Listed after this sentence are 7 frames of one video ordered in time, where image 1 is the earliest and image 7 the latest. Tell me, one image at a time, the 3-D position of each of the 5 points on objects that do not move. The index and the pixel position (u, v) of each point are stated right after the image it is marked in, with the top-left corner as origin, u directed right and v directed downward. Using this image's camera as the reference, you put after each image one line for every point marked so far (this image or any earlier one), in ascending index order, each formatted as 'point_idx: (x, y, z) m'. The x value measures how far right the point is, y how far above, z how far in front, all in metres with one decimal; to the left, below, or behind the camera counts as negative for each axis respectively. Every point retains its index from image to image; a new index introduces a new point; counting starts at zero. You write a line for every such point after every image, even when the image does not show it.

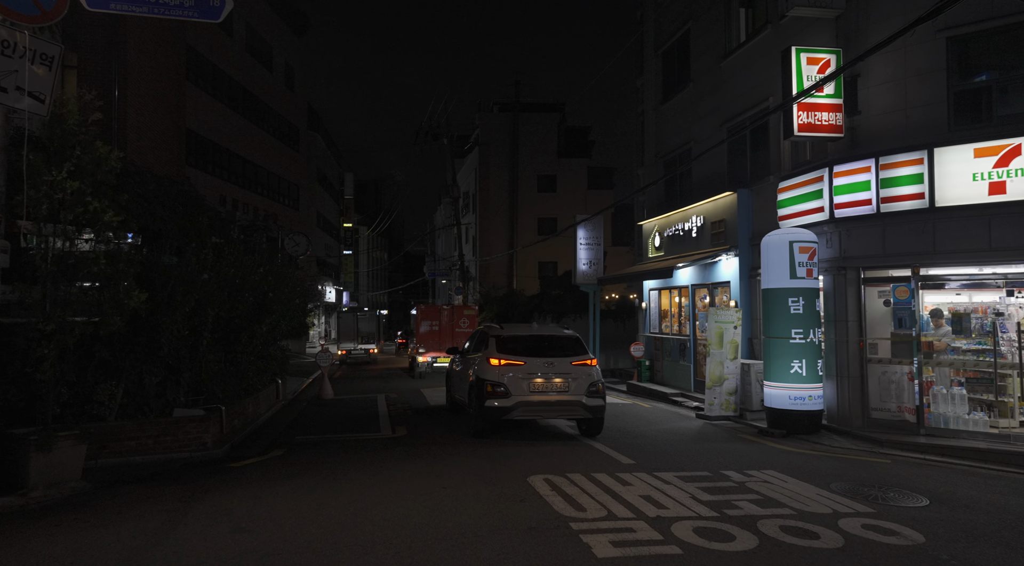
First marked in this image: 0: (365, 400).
0: (-3.6, -2.9, +17.7) m
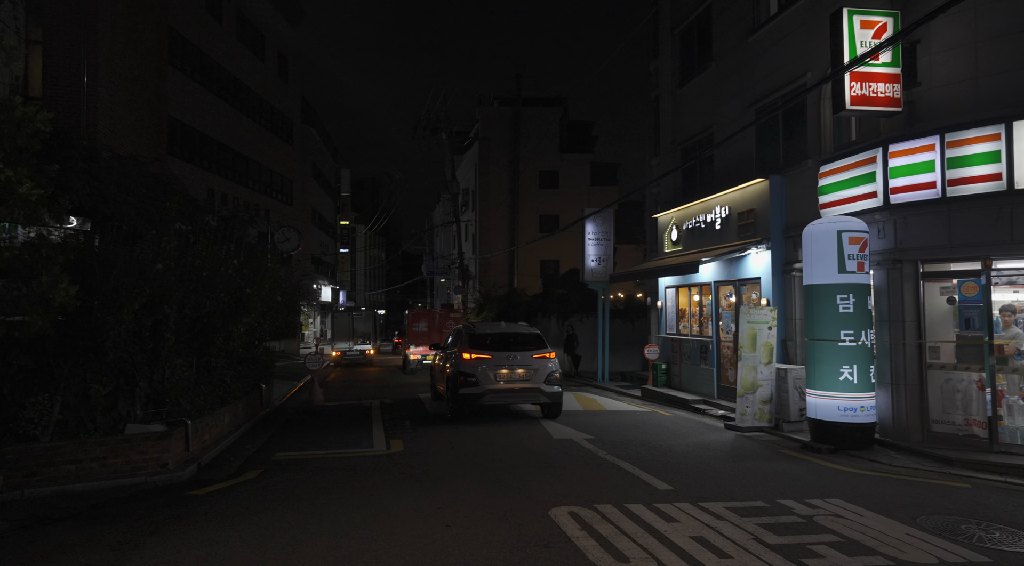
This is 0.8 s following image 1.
0: (-3.4, -2.8, +16.2) m
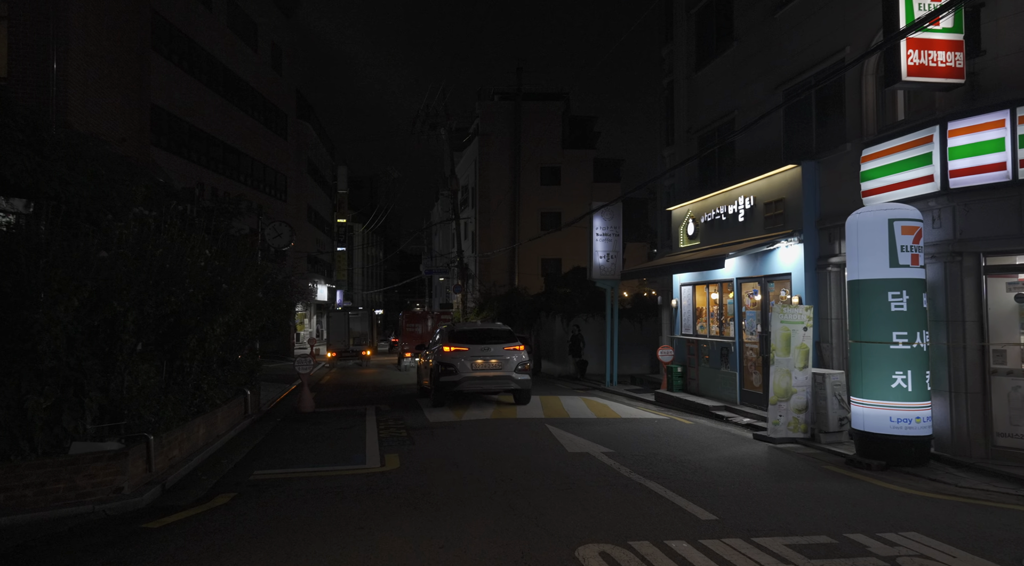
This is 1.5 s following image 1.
0: (-3.3, -2.7, +15.0) m
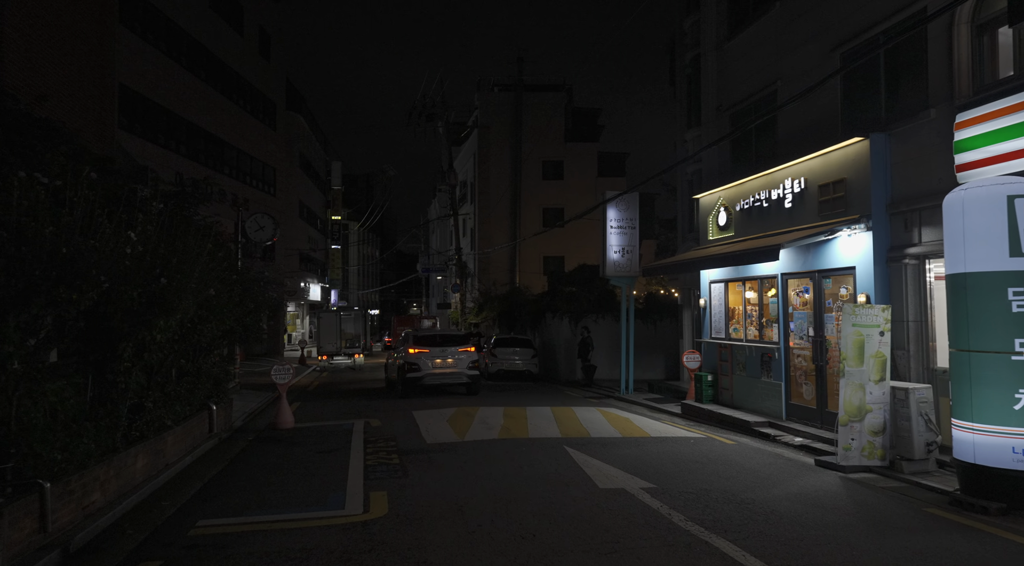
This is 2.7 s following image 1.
0: (-3.1, -2.6, +12.9) m
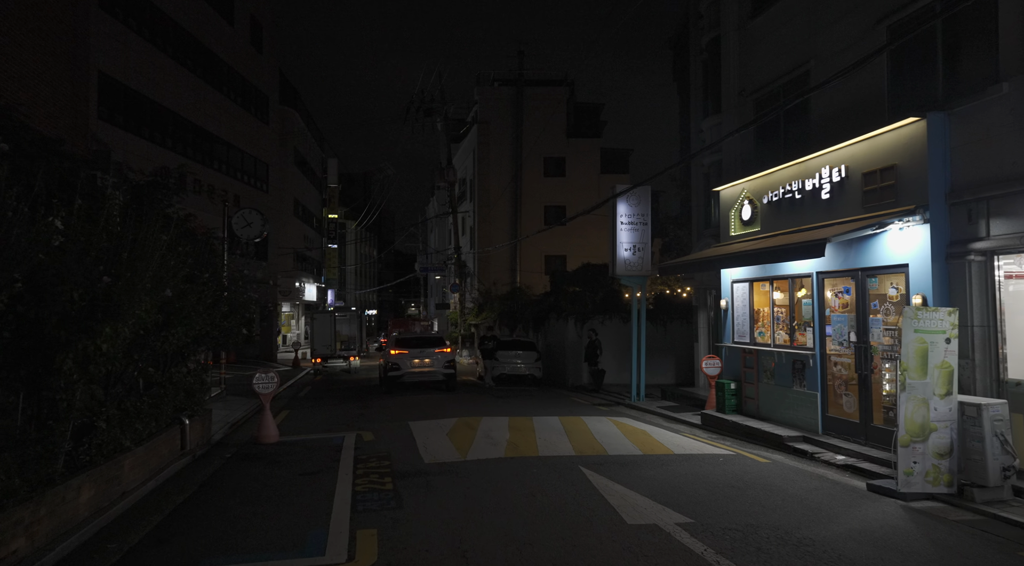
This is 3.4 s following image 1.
0: (-3.0, -2.6, +11.7) m
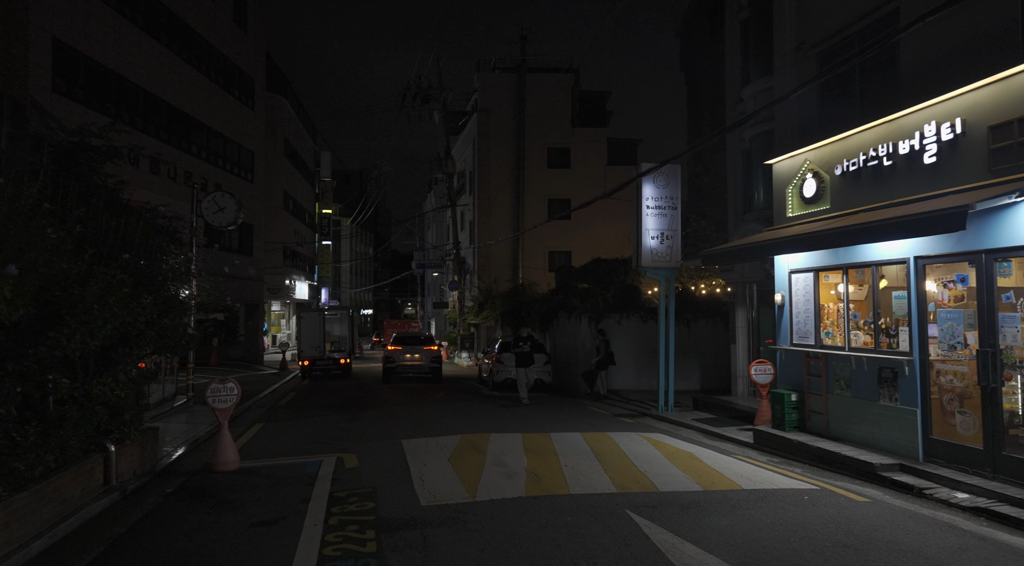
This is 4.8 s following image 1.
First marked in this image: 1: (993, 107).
0: (-2.8, -2.5, +9.2) m
1: (+5.4, +2.0, +8.3) m
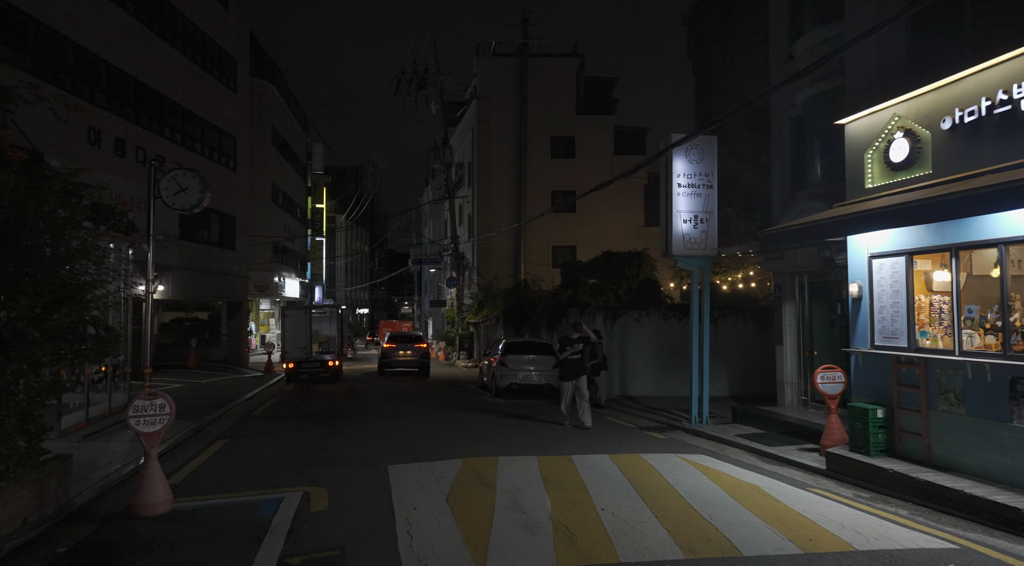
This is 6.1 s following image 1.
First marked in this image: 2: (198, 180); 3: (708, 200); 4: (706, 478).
0: (-2.6, -2.3, +6.8) m
1: (+5.6, +2.2, +5.9) m
2: (-6.8, +2.2, +16.0) m
3: (+3.8, +1.6, +14.3) m
4: (+2.4, -2.4, +8.8) m
